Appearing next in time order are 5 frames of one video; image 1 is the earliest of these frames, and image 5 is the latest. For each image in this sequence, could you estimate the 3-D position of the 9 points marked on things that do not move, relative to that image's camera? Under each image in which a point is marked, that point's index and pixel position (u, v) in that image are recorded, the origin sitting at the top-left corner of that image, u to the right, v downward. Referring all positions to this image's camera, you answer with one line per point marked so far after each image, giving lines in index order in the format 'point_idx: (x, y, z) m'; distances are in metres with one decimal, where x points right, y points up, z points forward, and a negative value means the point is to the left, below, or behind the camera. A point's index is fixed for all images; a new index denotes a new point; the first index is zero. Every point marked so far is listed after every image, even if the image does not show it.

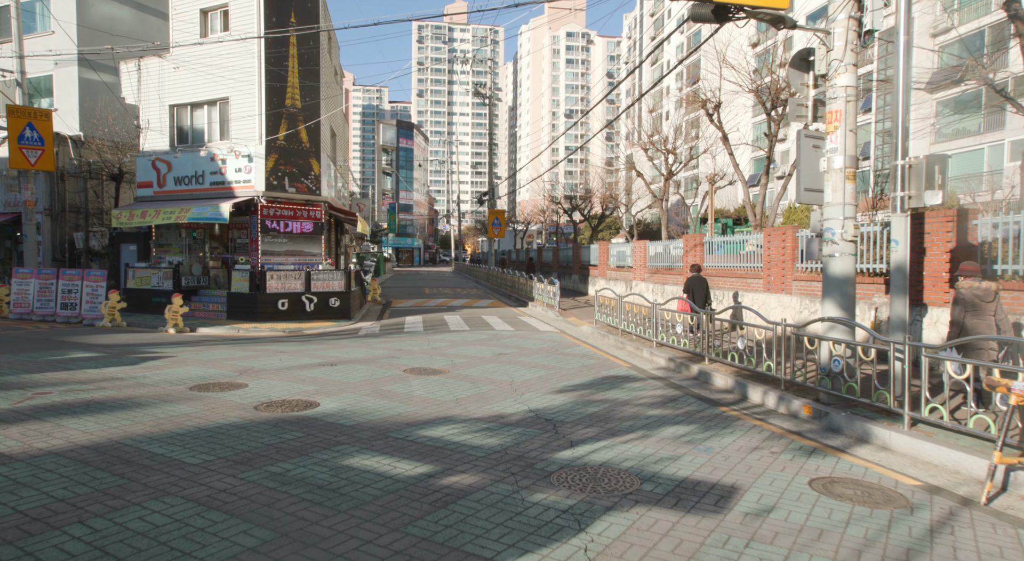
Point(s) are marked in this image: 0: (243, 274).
0: (-7.8, +0.2, +17.2) m
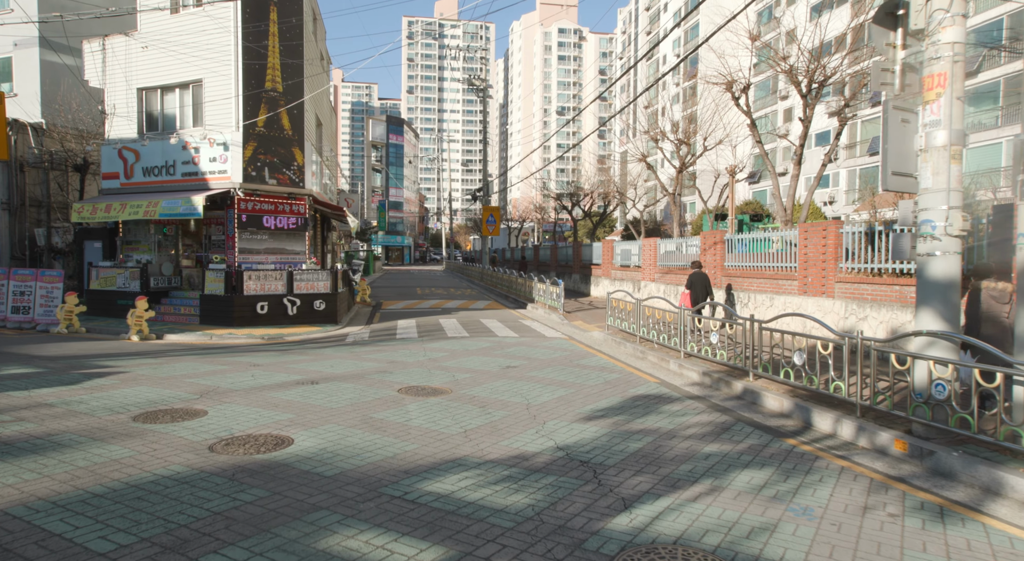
0: (-7.7, +0.1, +15.5) m
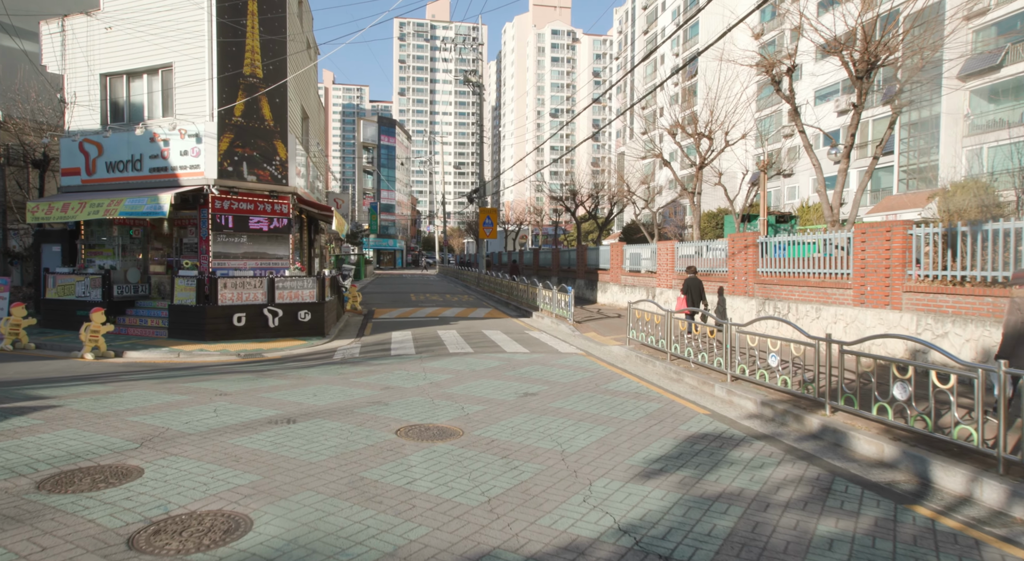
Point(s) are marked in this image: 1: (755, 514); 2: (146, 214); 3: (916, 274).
0: (-7.5, -0.1, +13.8) m
1: (+1.9, -1.9, +4.8) m
2: (-8.2, +1.5, +13.4) m
3: (+6.6, +0.1, +9.8) m
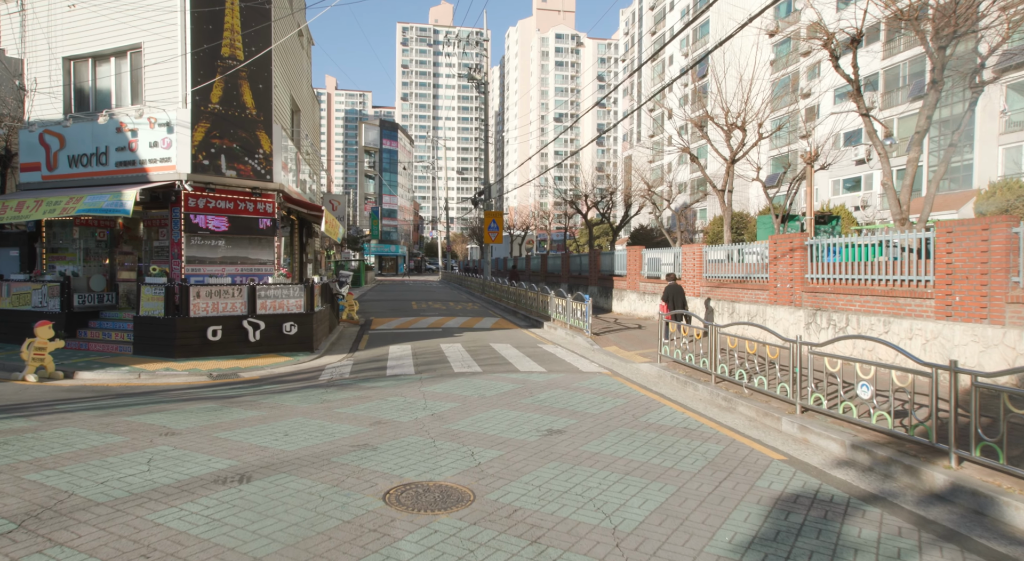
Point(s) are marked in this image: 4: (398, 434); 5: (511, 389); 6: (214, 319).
0: (-7.2, -0.2, +12.1) m
1: (+2.2, -1.9, +3.0) m
2: (-8.0, +1.3, +11.7) m
3: (+6.9, 0.0, +8.0) m
4: (-1.3, -1.8, +7.0) m
5: (0.0, -1.8, +9.7) m
6: (-6.1, -0.8, +12.3) m
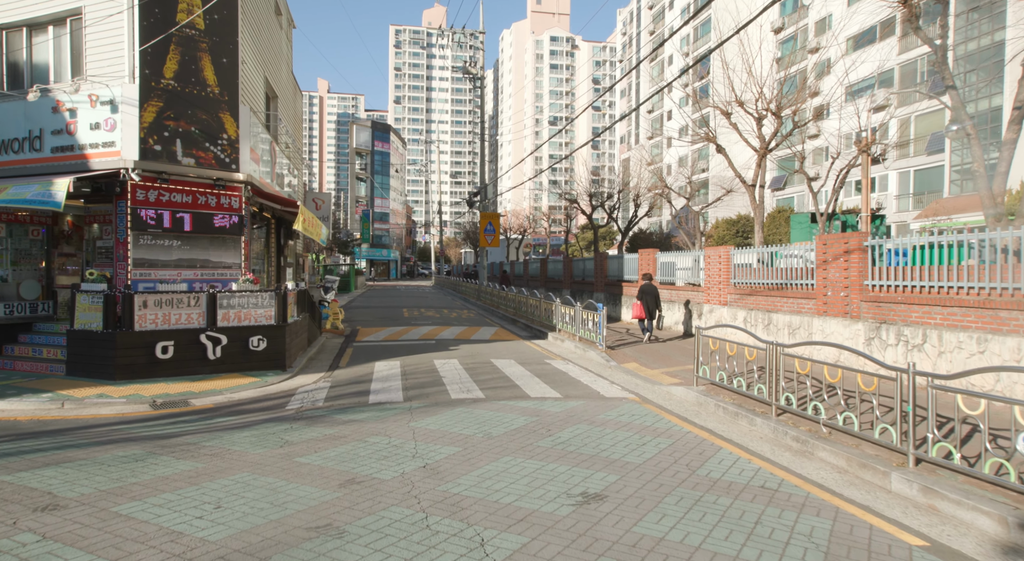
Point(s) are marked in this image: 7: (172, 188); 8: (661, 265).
0: (-7.1, -0.3, +10.1) m
1: (+2.4, -2.0, +1.1) m
2: (-7.8, +1.2, +9.7) m
3: (+7.1, -0.1, +6.2) m
4: (-1.1, -1.9, +5.0) m
5: (+0.1, -1.9, +7.7) m
6: (-6.0, -0.9, +10.3) m
7: (-6.3, +1.8, +11.2) m
8: (+4.6, +0.5, +18.6) m
